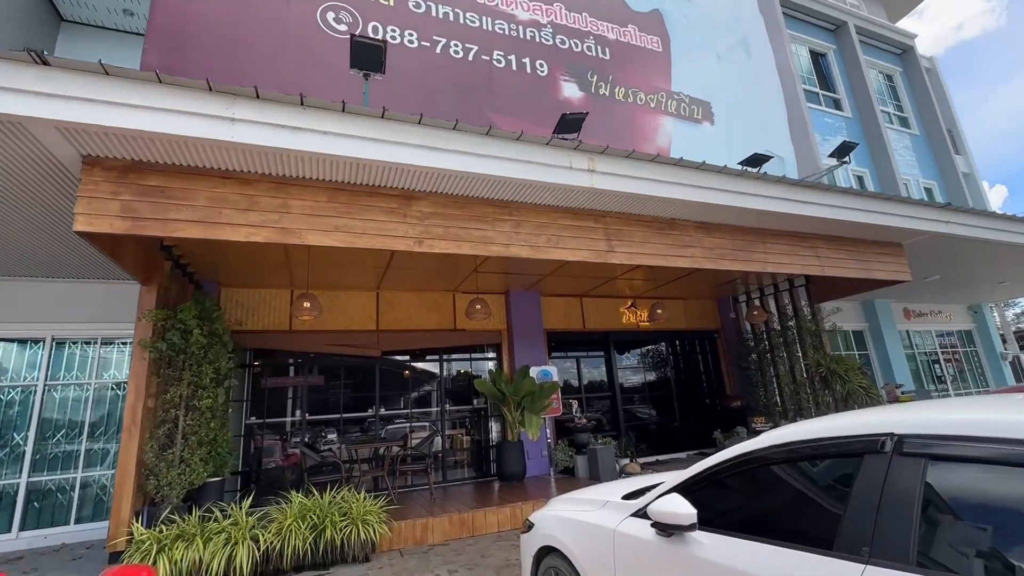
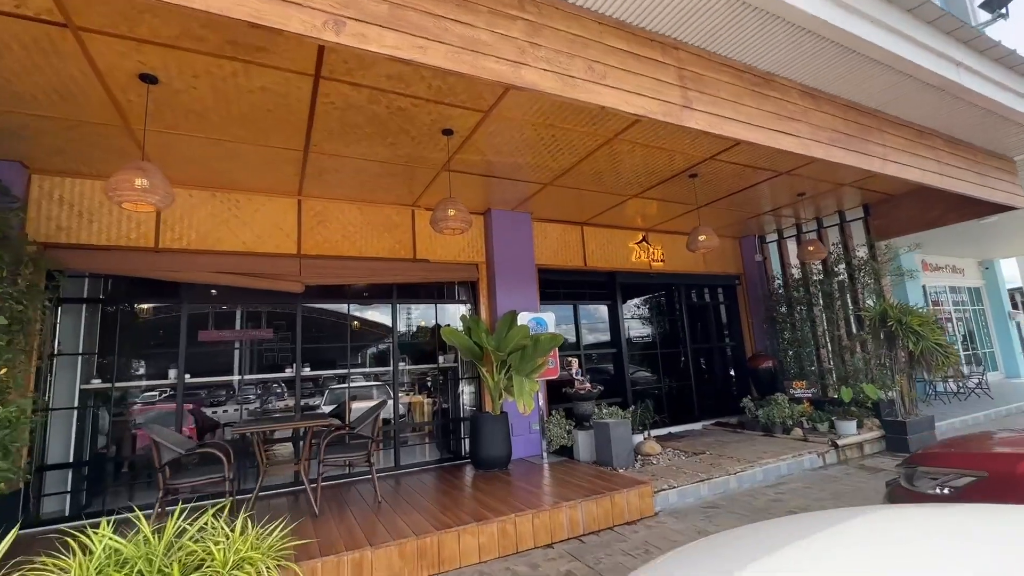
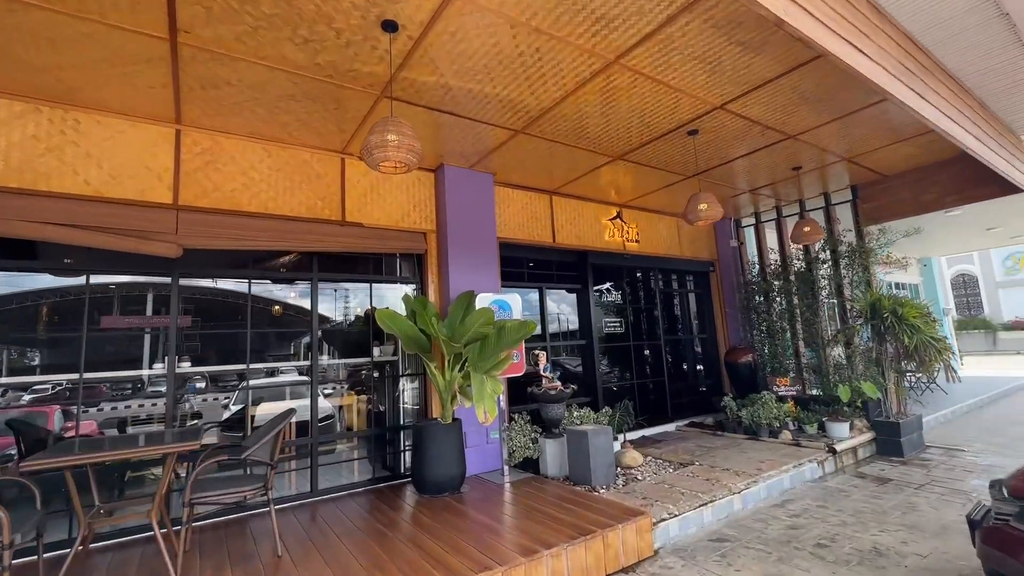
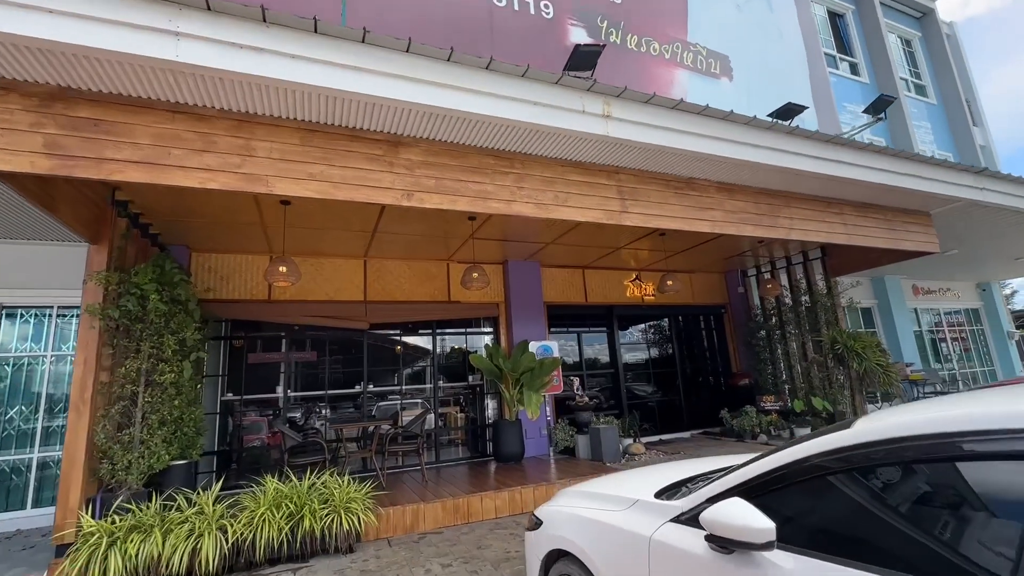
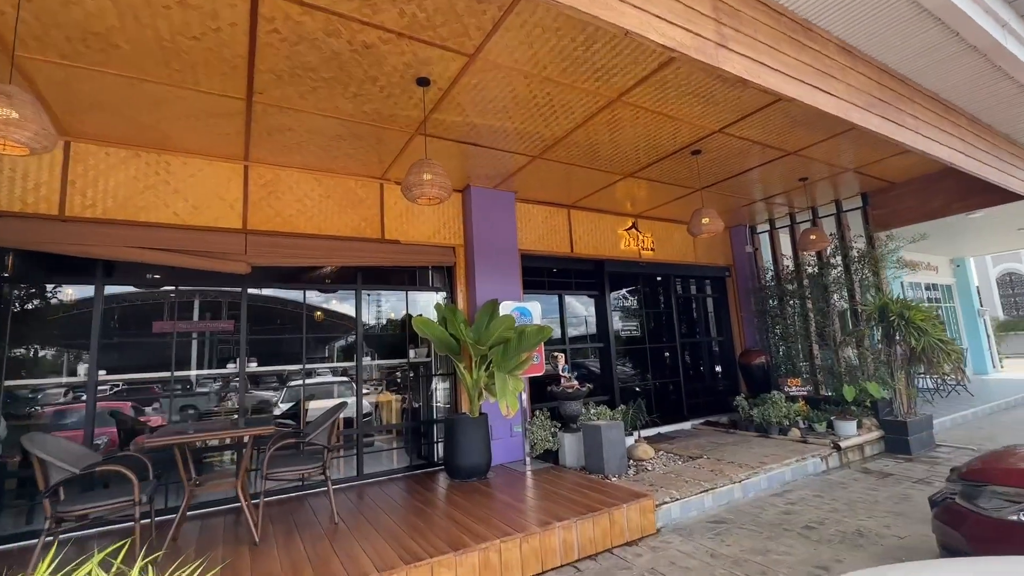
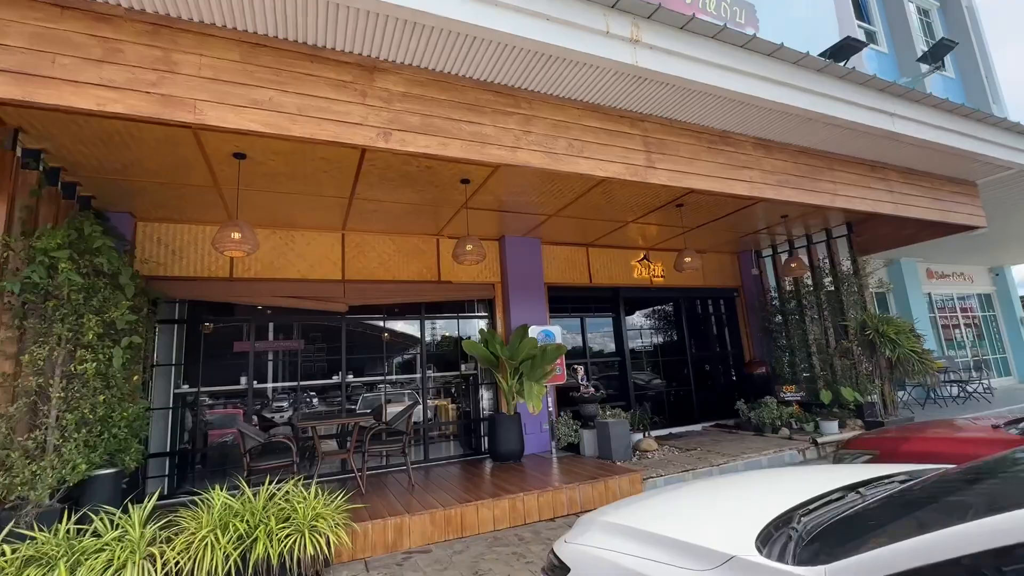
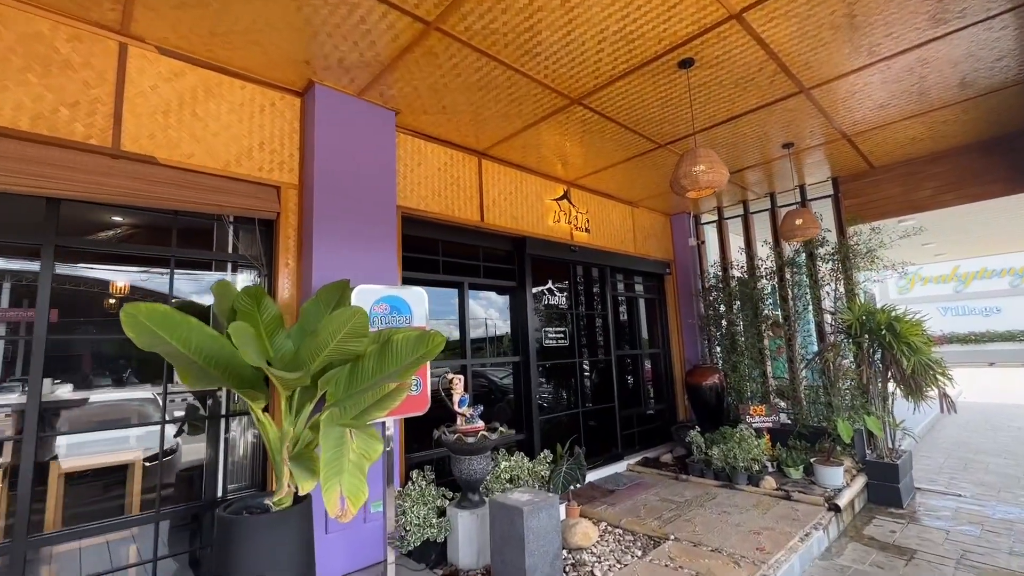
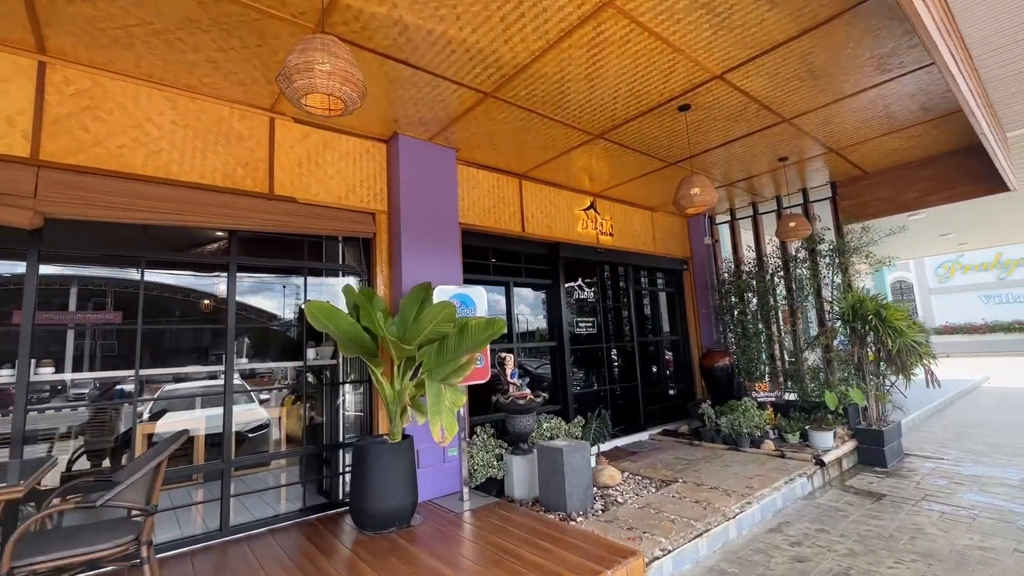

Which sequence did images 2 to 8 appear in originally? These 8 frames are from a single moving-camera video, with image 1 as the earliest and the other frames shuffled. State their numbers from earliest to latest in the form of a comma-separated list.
4, 6, 2, 5, 3, 8, 7
